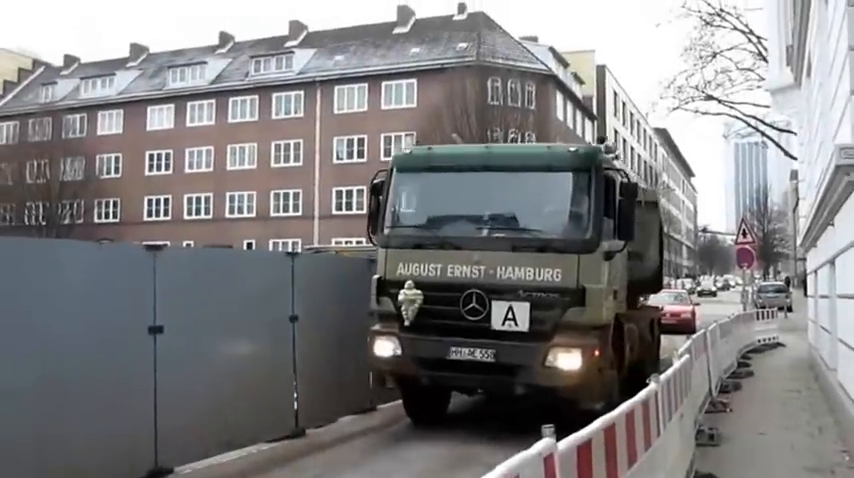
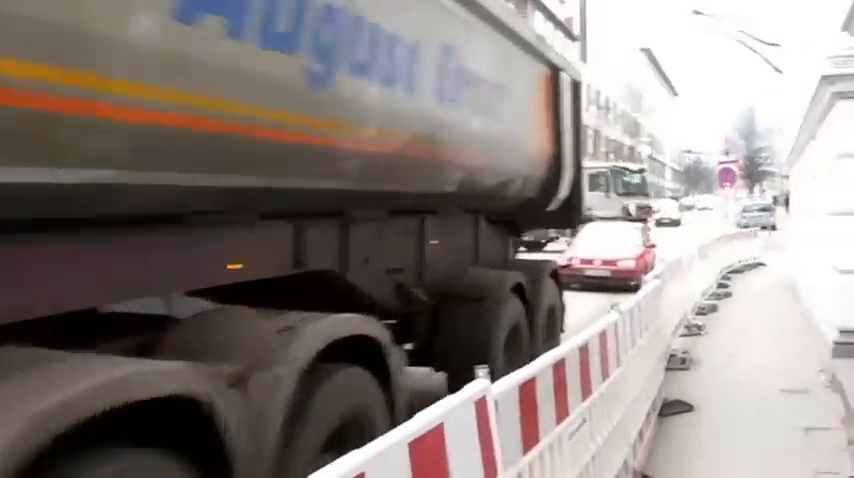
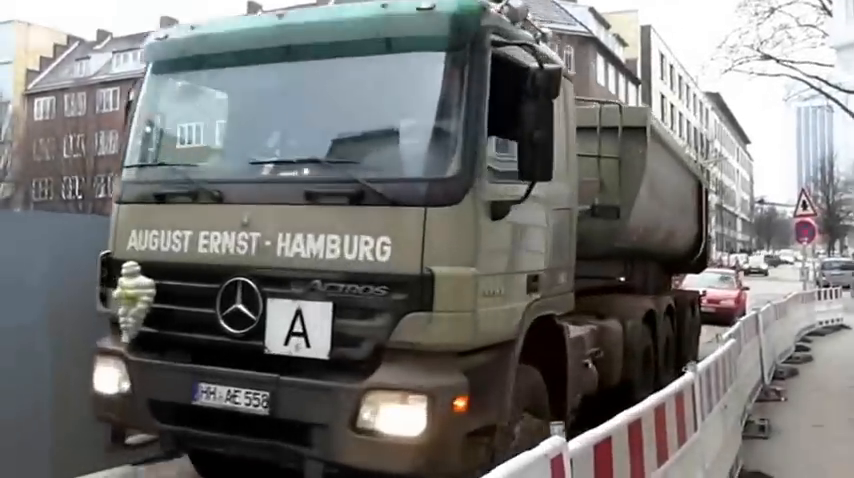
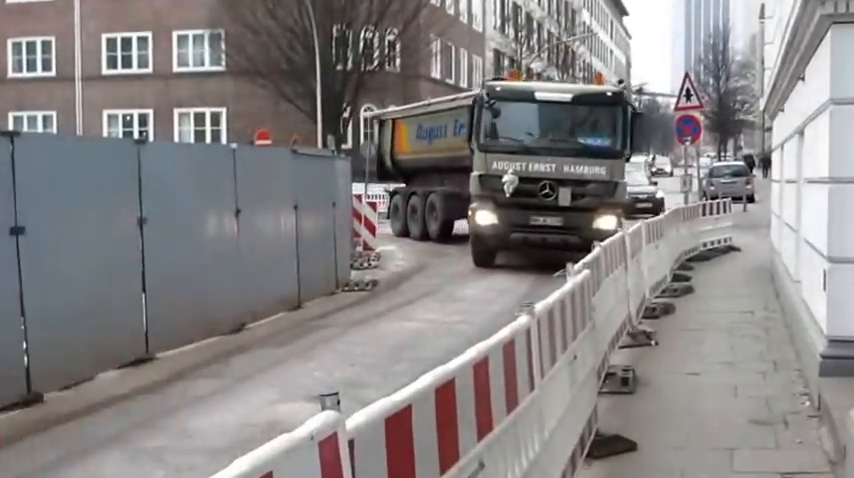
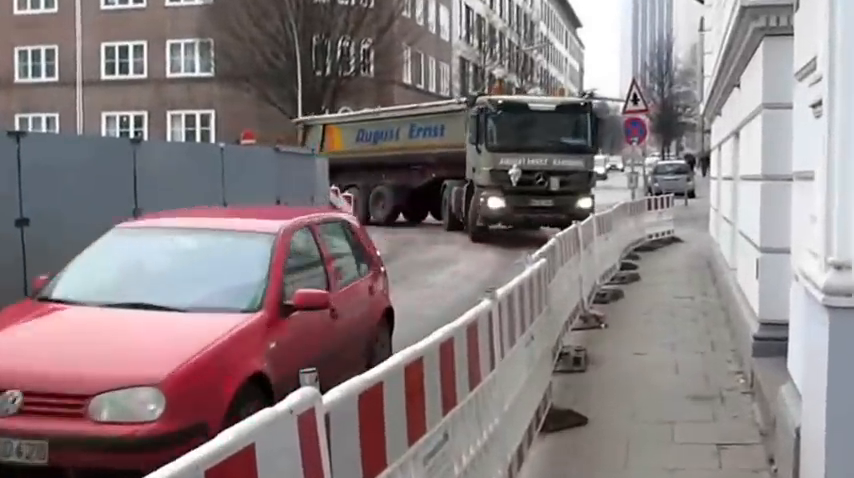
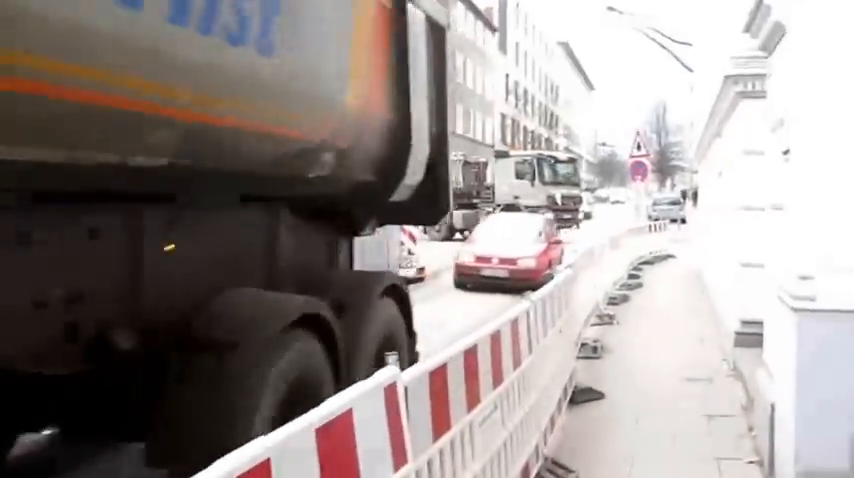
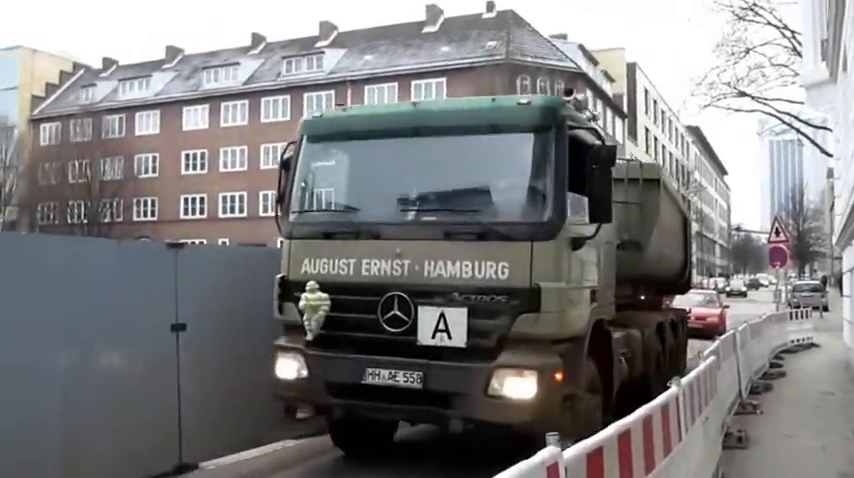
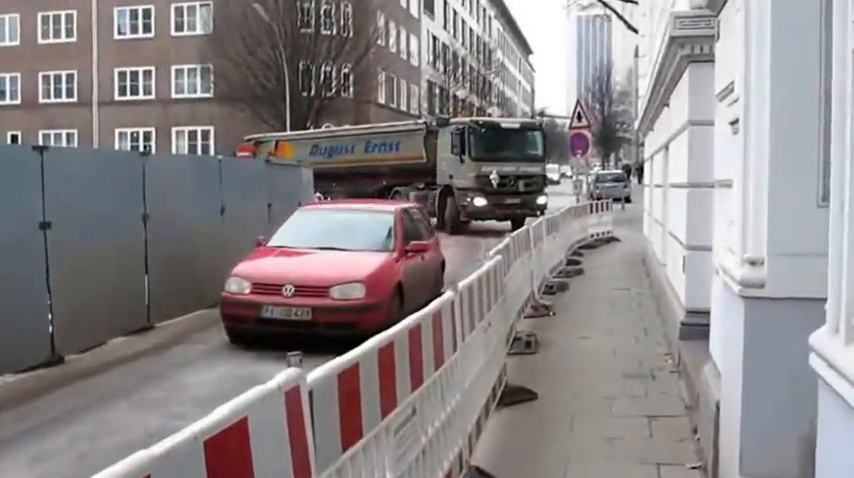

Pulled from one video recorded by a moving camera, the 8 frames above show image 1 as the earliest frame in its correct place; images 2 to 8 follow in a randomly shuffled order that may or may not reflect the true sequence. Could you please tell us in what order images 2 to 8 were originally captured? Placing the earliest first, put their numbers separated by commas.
7, 3, 2, 6, 8, 5, 4
